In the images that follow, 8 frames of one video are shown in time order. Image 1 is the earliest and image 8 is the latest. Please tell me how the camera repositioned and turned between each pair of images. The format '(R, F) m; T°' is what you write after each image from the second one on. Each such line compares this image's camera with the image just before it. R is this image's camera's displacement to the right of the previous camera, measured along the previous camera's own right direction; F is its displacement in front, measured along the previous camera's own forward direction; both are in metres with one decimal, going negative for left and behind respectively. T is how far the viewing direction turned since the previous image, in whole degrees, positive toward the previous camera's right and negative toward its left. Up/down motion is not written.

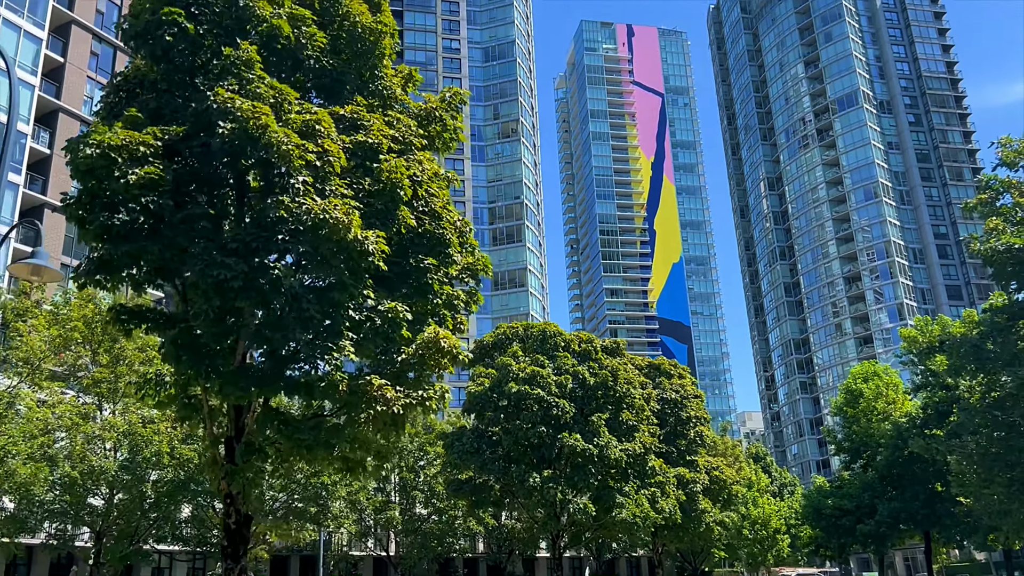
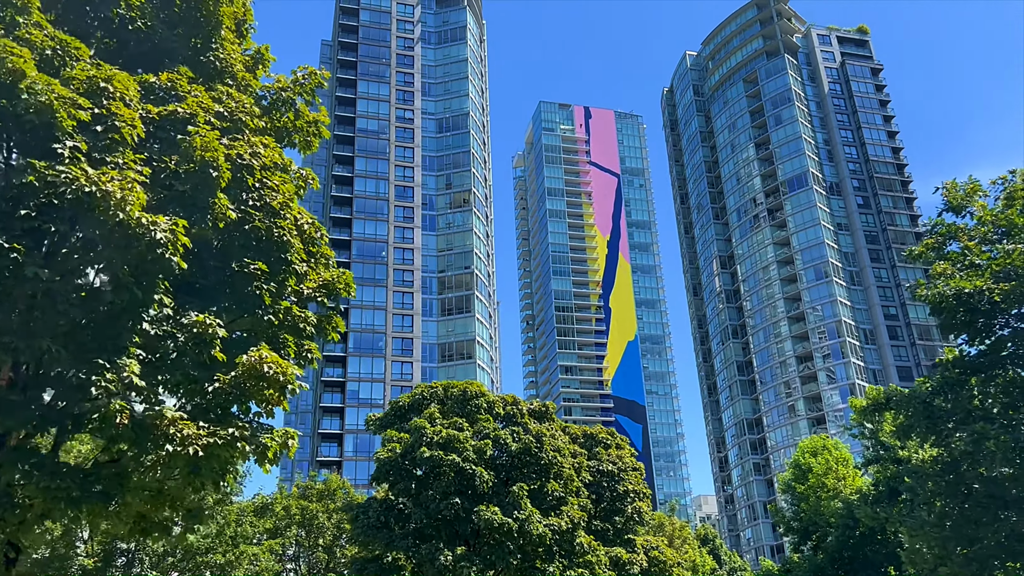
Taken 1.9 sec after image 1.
(+1.2, +2.1) m; +3°
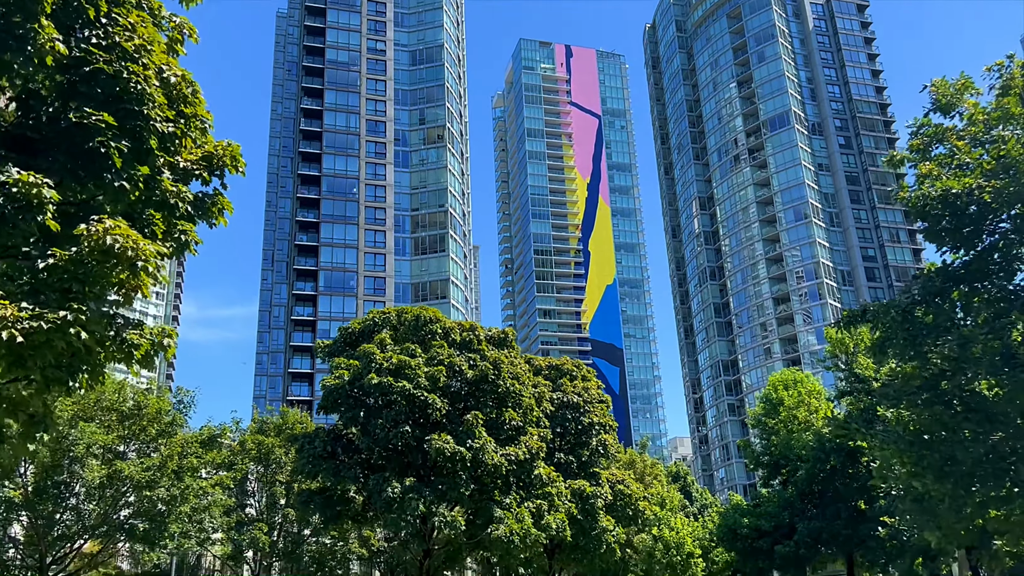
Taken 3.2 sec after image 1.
(+0.7, +1.5) m; +1°
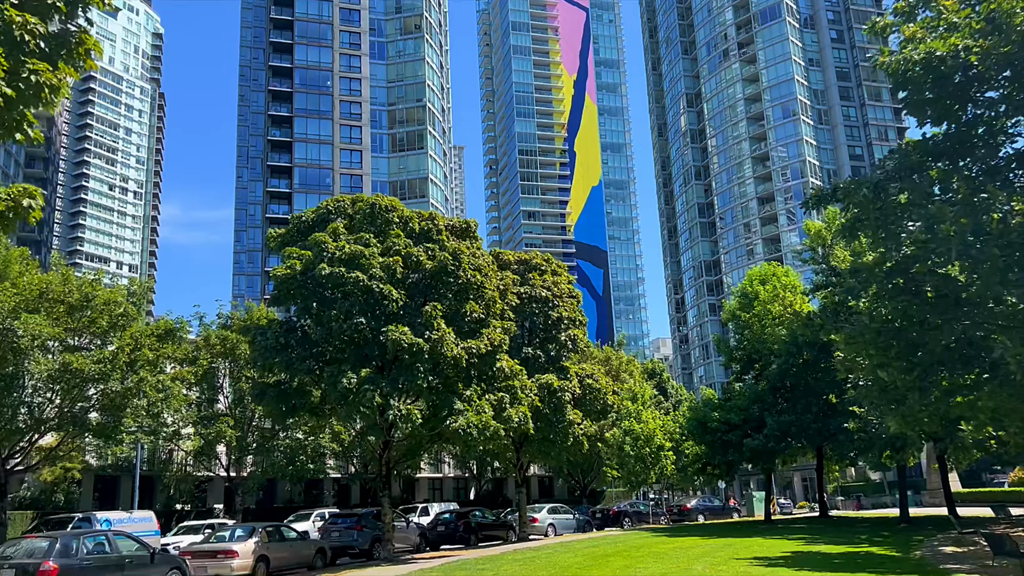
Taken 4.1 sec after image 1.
(+0.7, +1.0) m; +1°
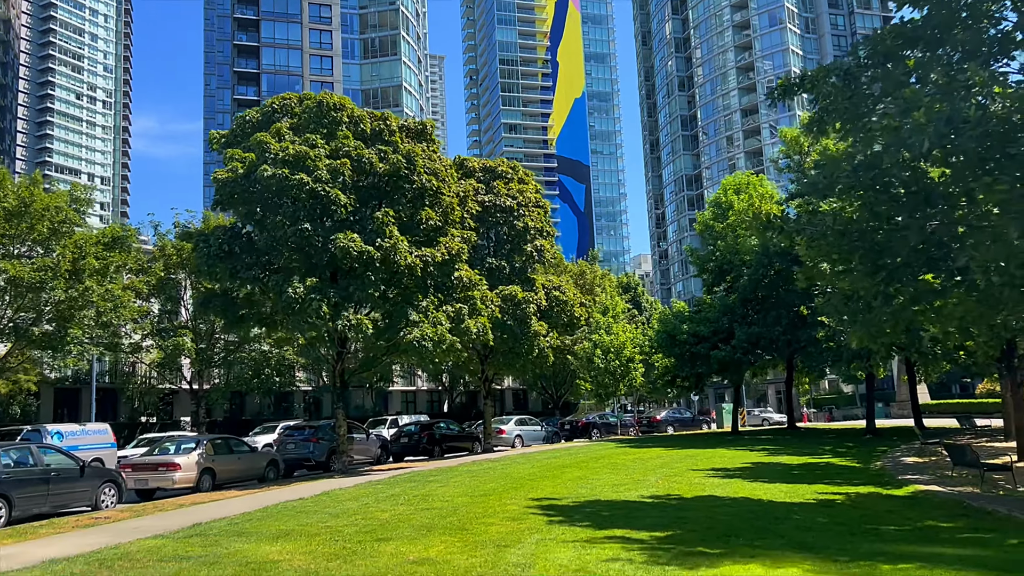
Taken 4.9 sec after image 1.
(+0.6, +0.9) m; +1°
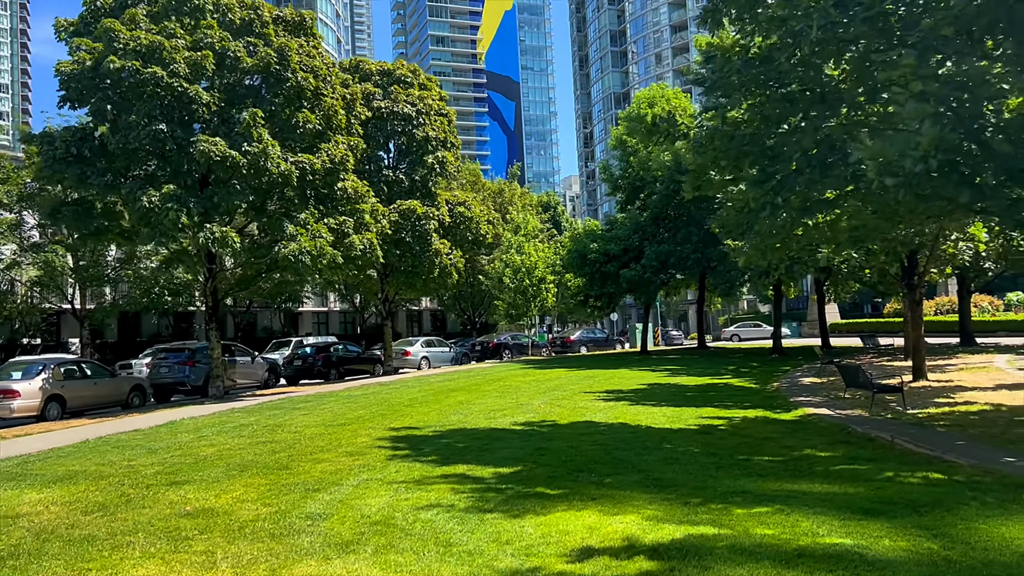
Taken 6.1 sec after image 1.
(+1.0, +1.3) m; +5°
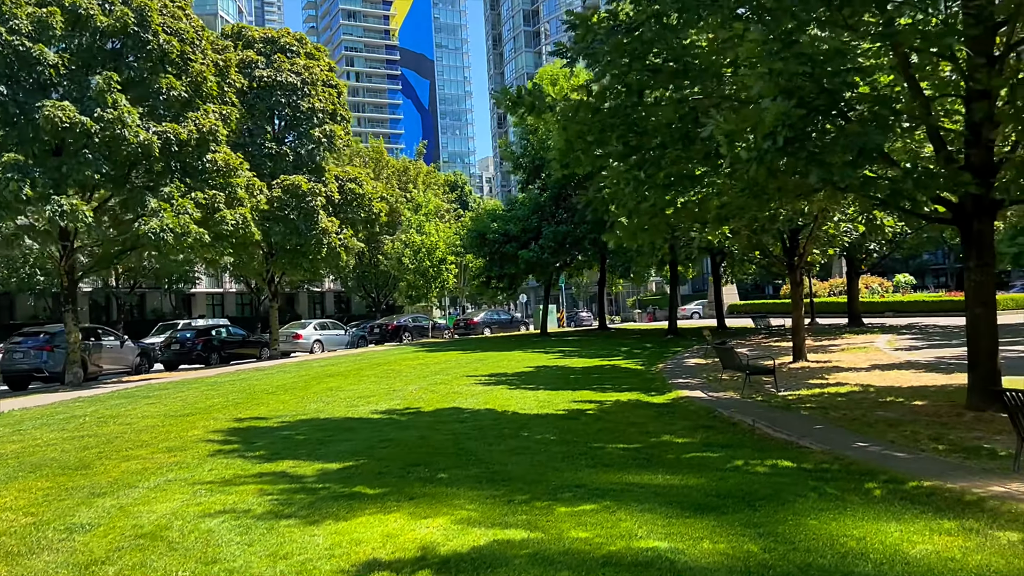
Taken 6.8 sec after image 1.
(+0.8, +0.6) m; +6°
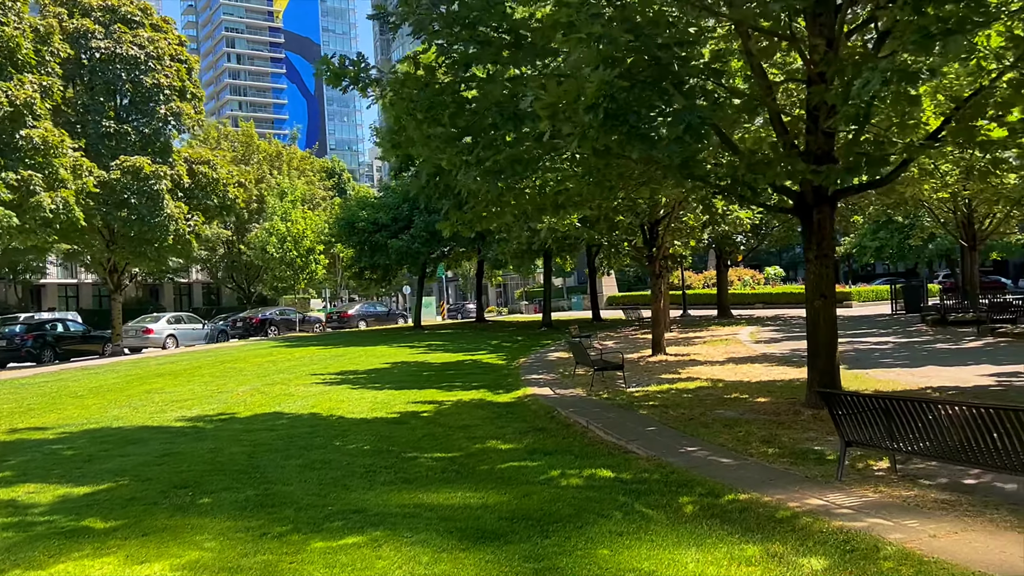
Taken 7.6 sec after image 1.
(+0.8, +0.8) m; +7°
